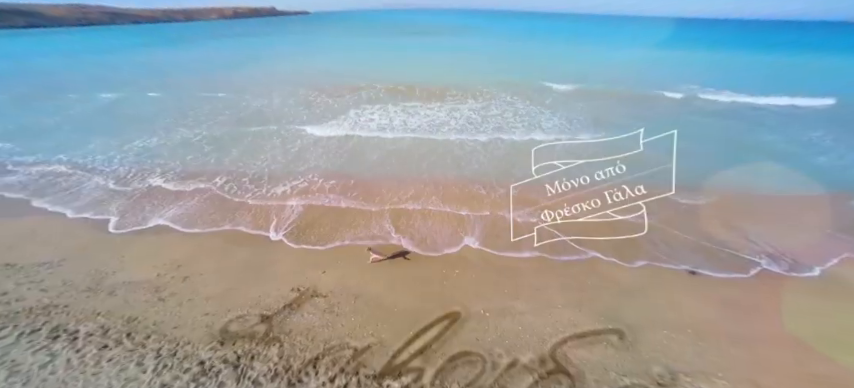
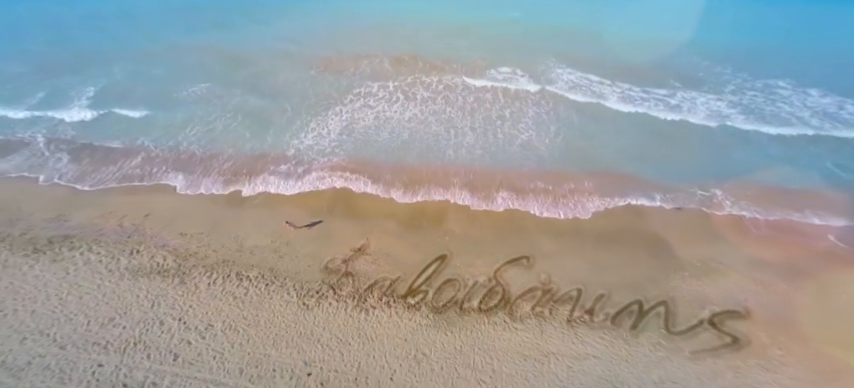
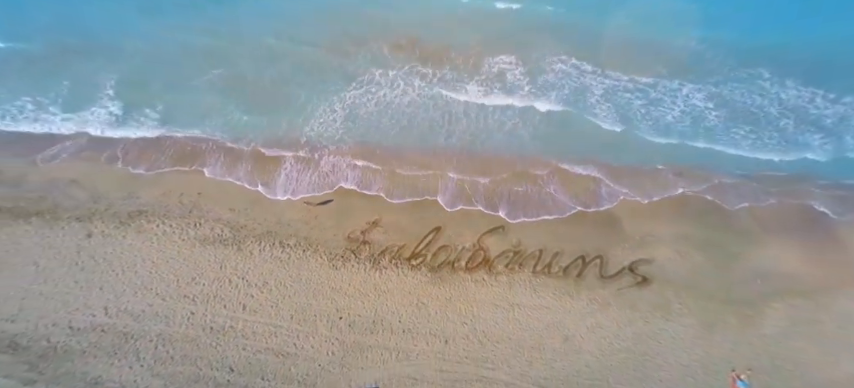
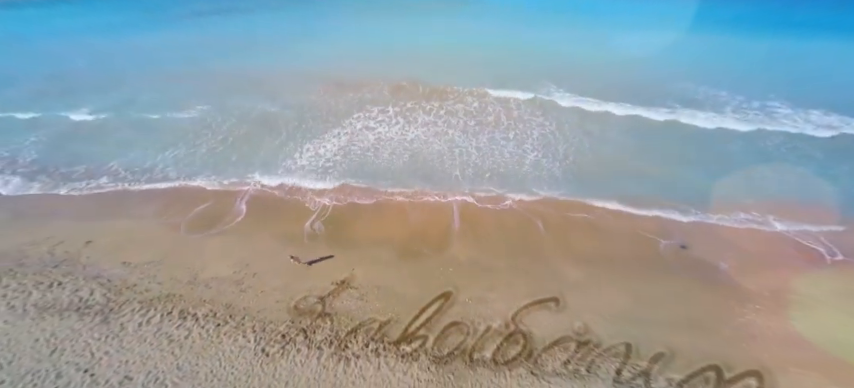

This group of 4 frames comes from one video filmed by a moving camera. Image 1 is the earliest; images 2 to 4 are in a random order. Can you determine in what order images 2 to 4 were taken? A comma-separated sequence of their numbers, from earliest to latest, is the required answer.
4, 2, 3
